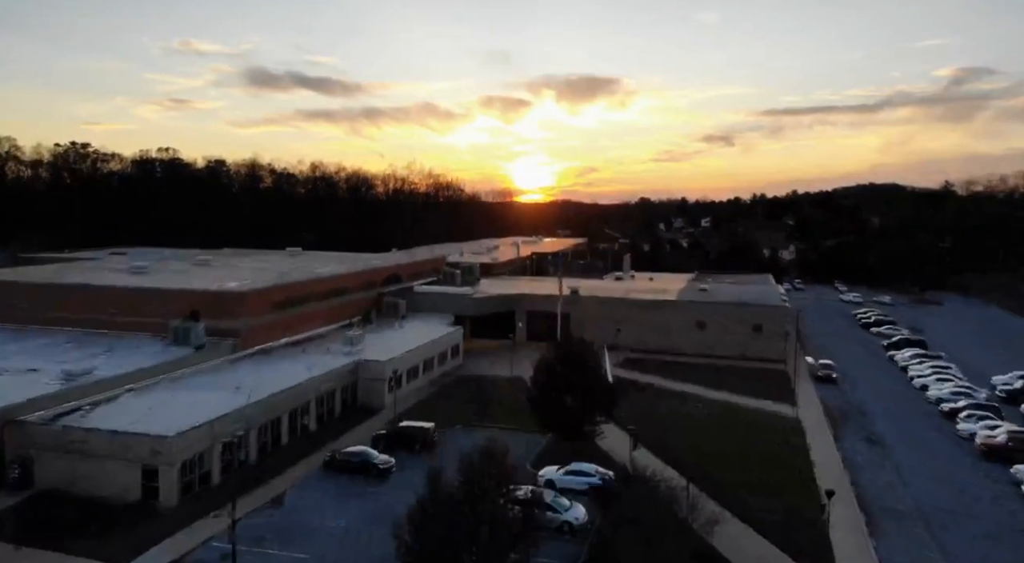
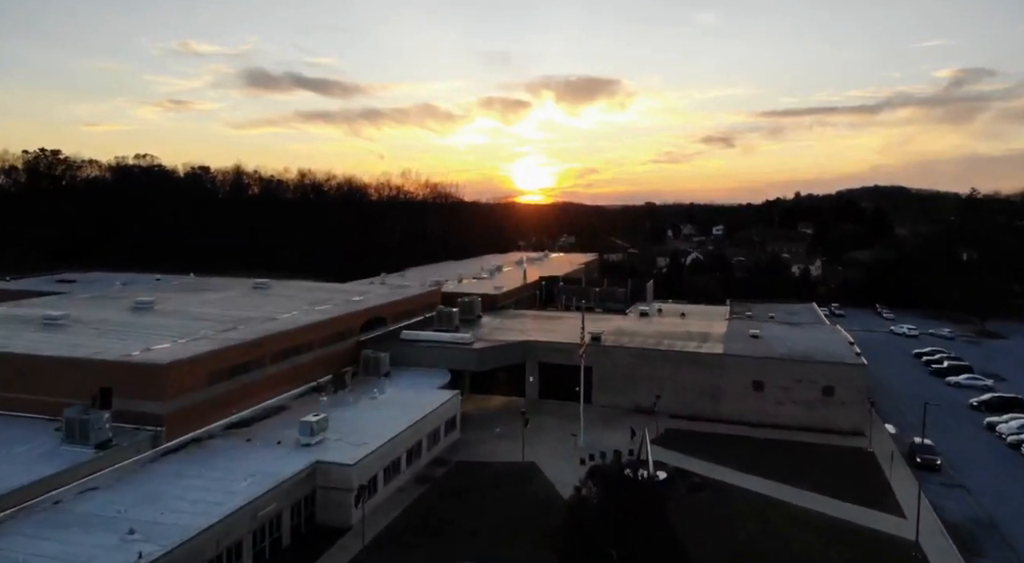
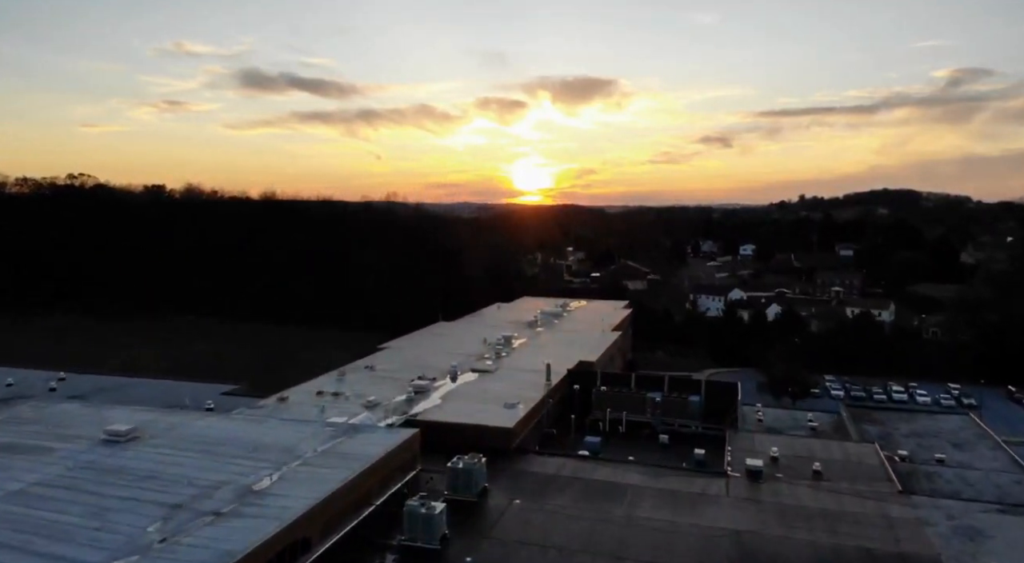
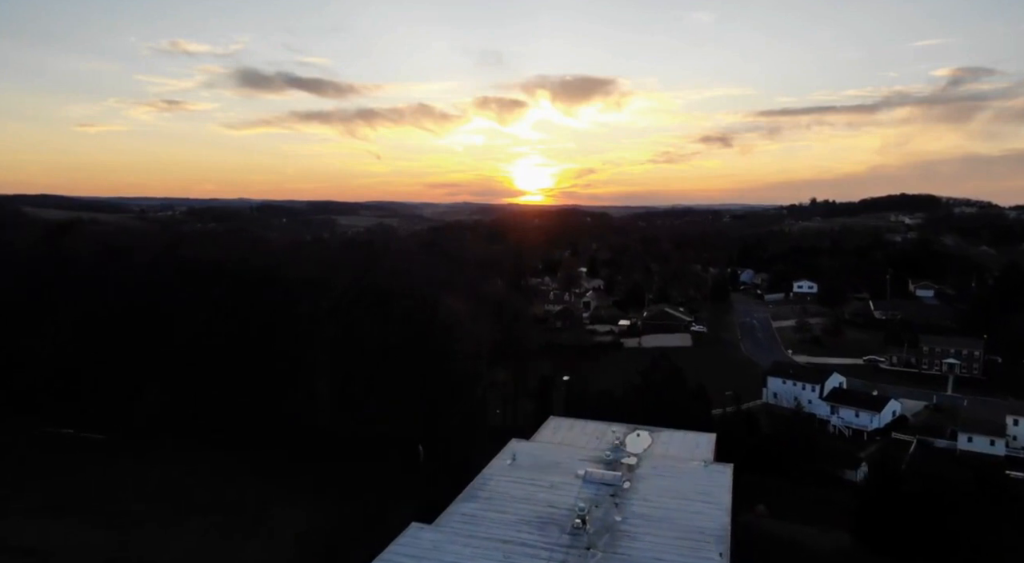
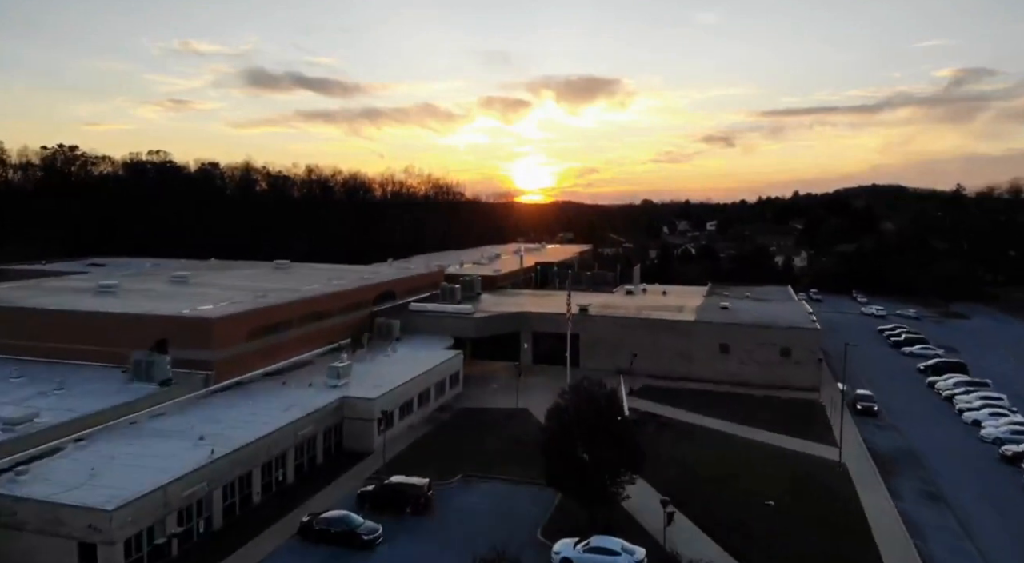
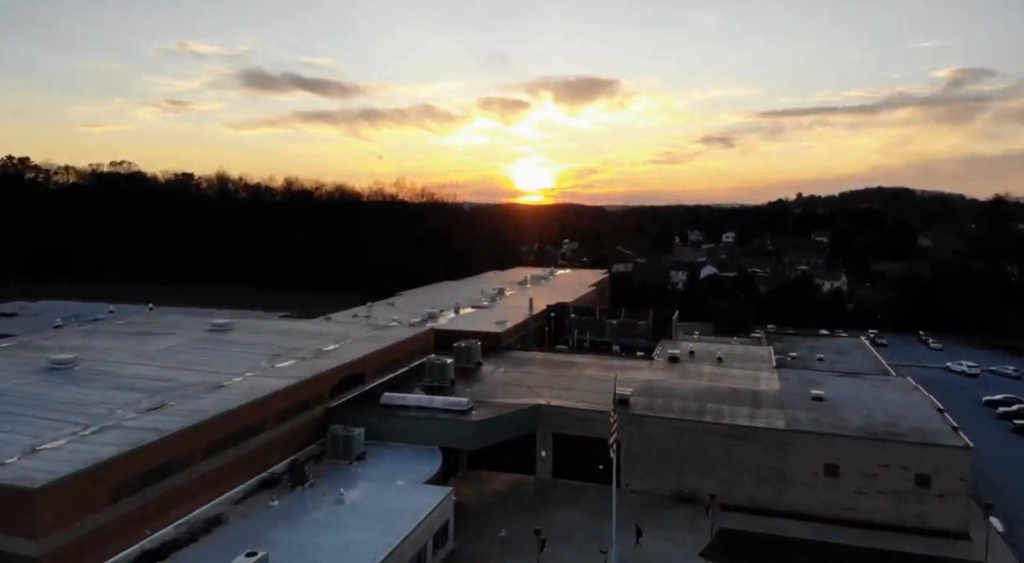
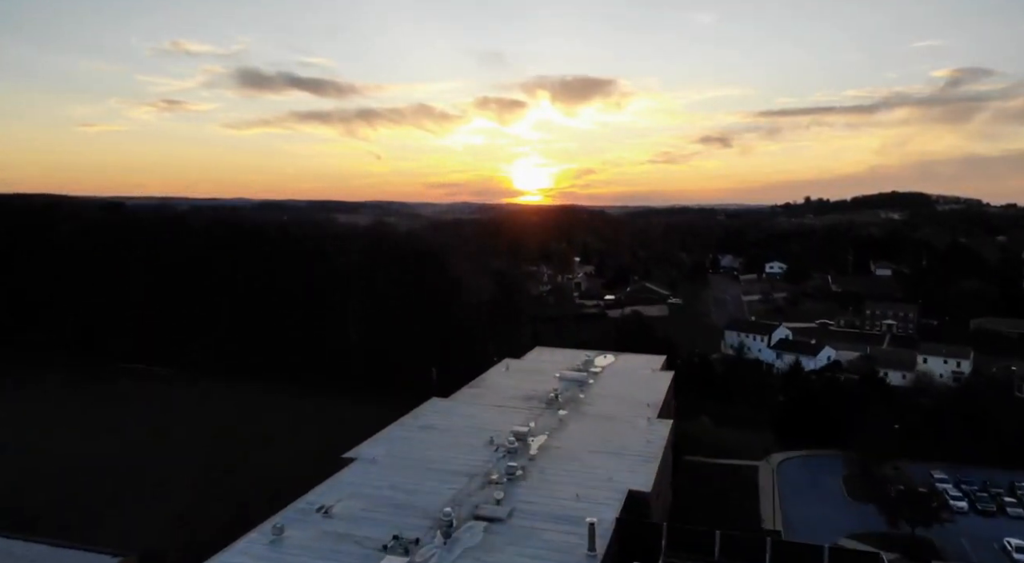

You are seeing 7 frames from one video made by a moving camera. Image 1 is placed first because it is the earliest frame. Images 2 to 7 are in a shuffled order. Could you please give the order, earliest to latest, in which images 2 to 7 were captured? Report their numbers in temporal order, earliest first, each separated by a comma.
5, 2, 6, 3, 7, 4
